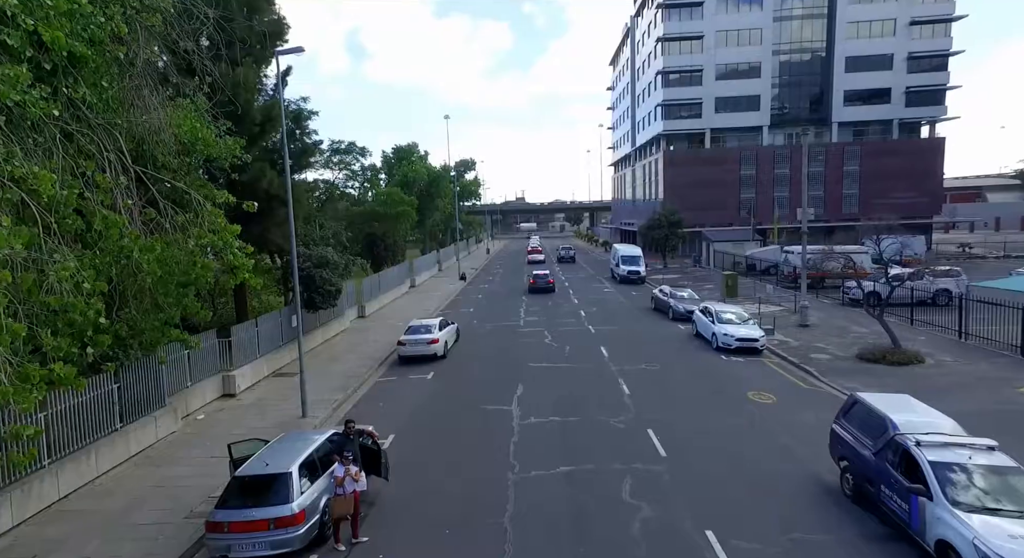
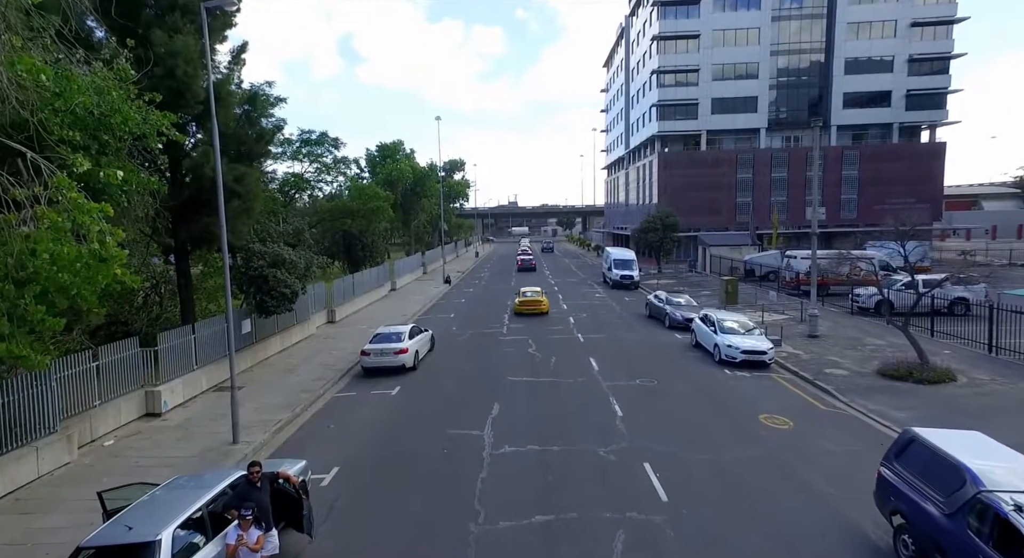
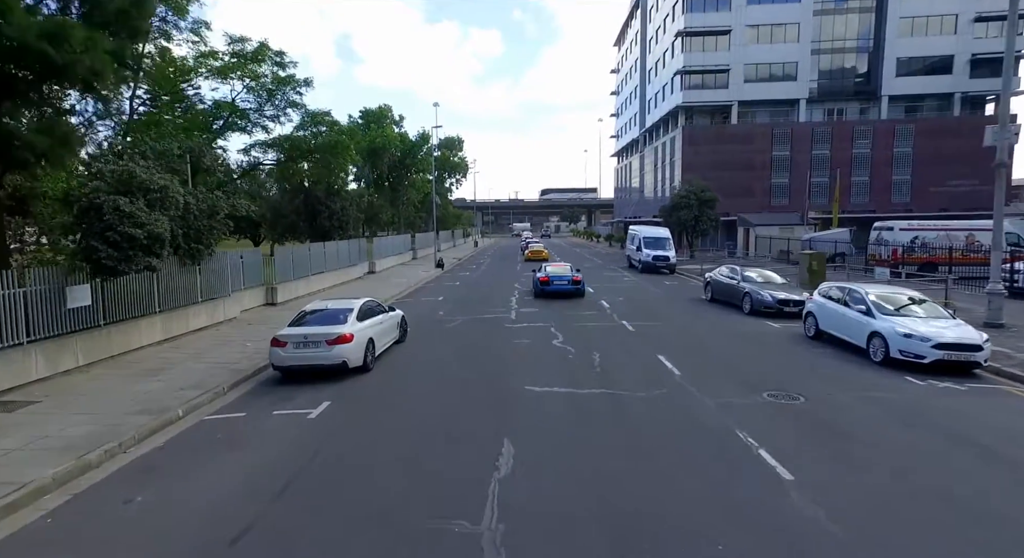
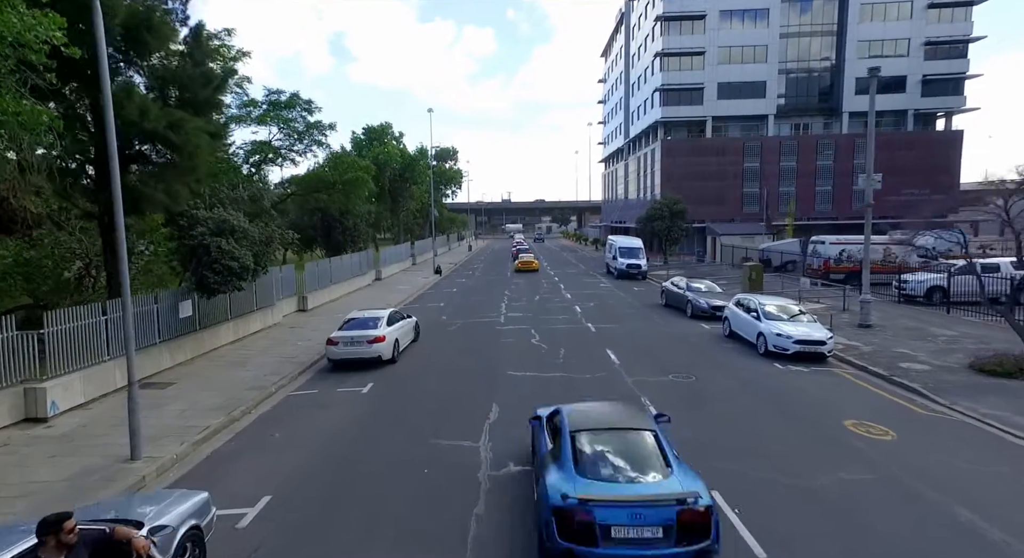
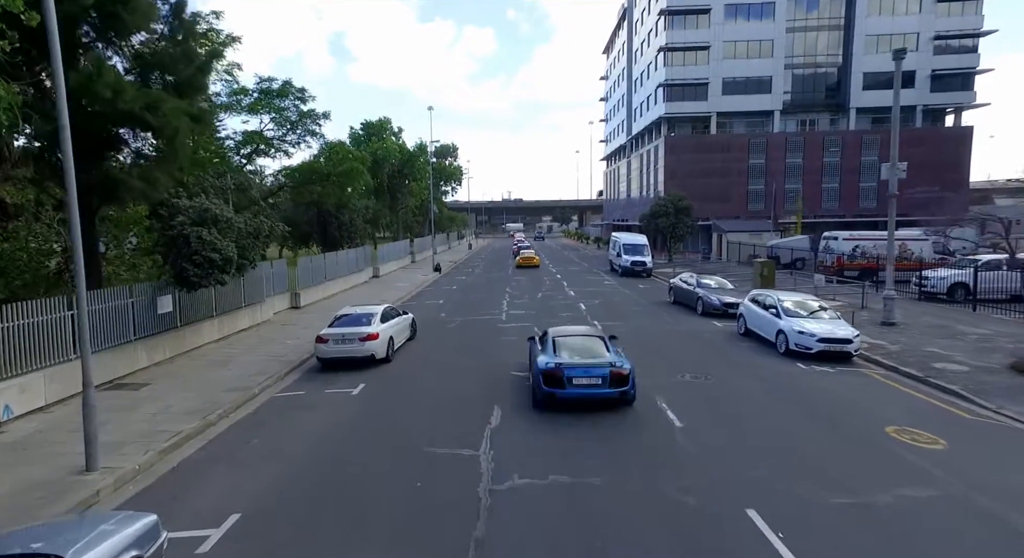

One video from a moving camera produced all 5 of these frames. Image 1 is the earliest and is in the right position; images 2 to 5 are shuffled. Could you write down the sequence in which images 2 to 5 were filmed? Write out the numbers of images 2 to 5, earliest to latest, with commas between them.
2, 4, 5, 3
